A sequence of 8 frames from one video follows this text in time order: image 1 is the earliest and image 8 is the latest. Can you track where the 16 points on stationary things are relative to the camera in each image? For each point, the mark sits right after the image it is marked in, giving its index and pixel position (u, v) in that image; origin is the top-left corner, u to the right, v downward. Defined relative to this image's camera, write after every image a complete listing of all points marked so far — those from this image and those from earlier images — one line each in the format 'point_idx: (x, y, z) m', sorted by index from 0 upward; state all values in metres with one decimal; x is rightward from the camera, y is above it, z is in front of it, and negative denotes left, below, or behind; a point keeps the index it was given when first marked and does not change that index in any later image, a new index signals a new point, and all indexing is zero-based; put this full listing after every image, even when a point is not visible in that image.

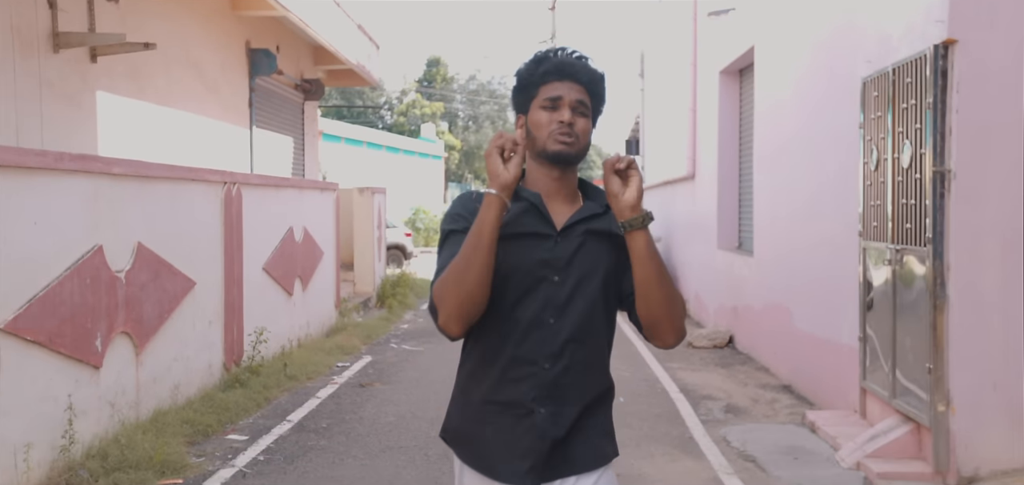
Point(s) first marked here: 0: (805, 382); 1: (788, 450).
0: (+2.7, -1.3, +7.9) m
1: (+1.9, -1.5, +6.0) m
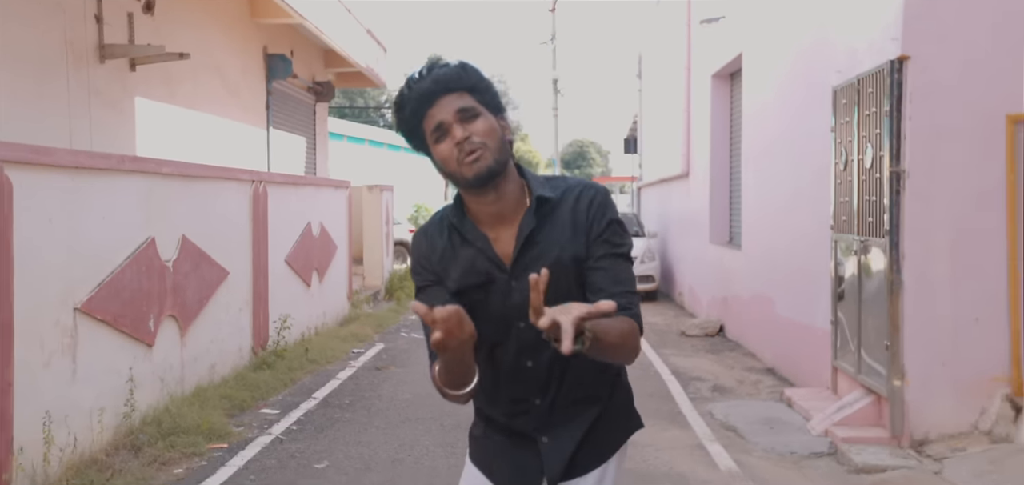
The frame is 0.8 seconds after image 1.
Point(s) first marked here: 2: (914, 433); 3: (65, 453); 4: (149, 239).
0: (+2.7, -1.2, +8.6) m
1: (+2.0, -1.4, +6.7) m
2: (+2.7, -1.3, +5.7) m
3: (-2.6, -1.2, +5.0) m
4: (-2.6, 0.0, +6.2) m
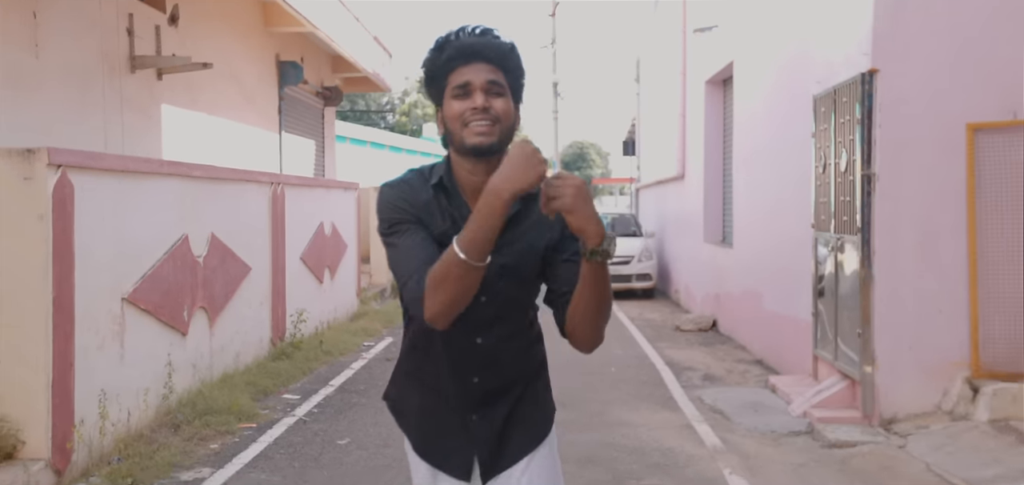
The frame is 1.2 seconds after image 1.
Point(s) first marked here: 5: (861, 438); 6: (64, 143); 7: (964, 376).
0: (+2.8, -1.2, +9.2) m
1: (+2.0, -1.4, +7.3) m
2: (+2.7, -1.2, +6.2) m
3: (-2.5, -1.2, +5.5) m
4: (-2.6, 0.0, +6.8) m
5: (+2.4, -1.4, +6.0) m
6: (-3.7, +0.8, +7.1) m
7: (+3.2, -0.9, +6.1) m
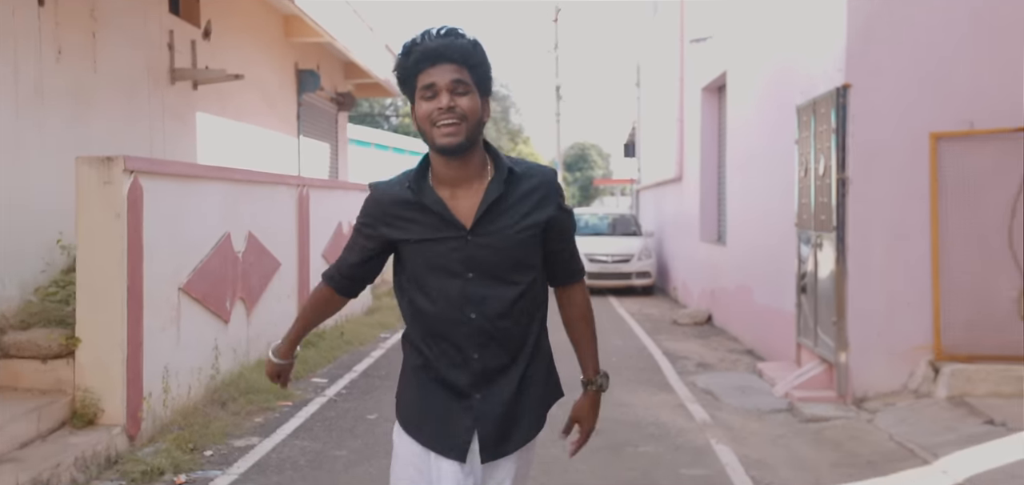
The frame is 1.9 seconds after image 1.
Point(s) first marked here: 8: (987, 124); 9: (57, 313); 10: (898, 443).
0: (+2.9, -1.2, +9.9) m
1: (+2.1, -1.4, +8.0) m
2: (+2.8, -1.2, +7.0) m
3: (-2.4, -1.2, +6.2) m
4: (-2.5, +0.1, +7.5) m
5: (+2.5, -1.3, +6.8) m
6: (-3.6, +0.8, +7.8) m
7: (+3.3, -0.9, +6.8) m
8: (+3.7, +0.9, +6.6) m
9: (-3.1, -0.5, +6.0) m
10: (+2.6, -1.4, +5.9) m
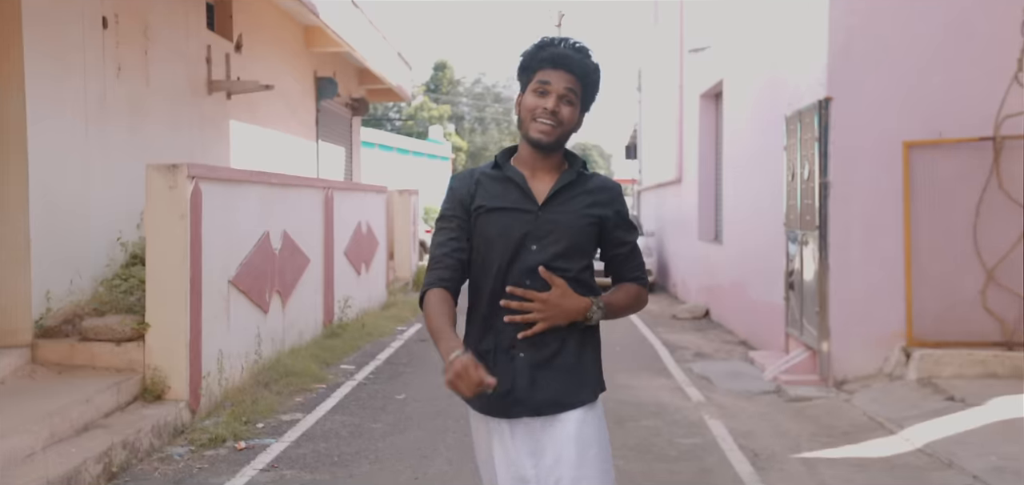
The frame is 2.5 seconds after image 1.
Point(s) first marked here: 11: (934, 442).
0: (+3.0, -1.1, +10.7) m
1: (+2.2, -1.3, +8.8) m
2: (+2.9, -1.2, +7.7) m
3: (-2.3, -1.1, +7.0) m
4: (-2.4, +0.1, +8.3) m
5: (+2.6, -1.3, +7.5) m
6: (-3.5, +0.9, +8.6) m
7: (+3.4, -0.9, +7.6) m
8: (+3.8, +0.9, +7.4) m
9: (-3.0, -0.5, +6.7) m
10: (+2.8, -1.3, +6.6) m
11: (+2.8, -1.3, +5.7) m
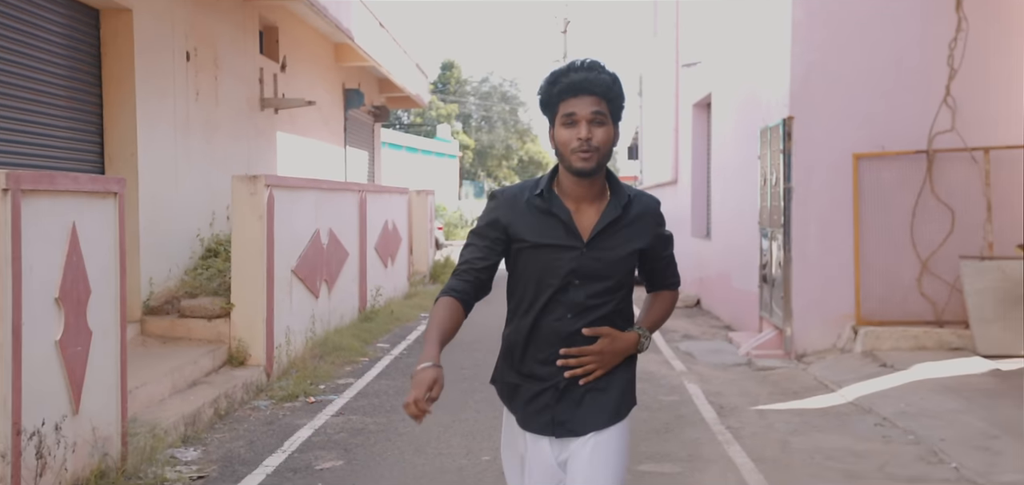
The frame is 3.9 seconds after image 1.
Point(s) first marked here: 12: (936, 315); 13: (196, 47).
0: (+3.2, -1.1, +12.1) m
1: (+2.4, -1.3, +10.3) m
2: (+3.0, -1.1, +9.2) m
3: (-2.2, -1.1, +8.5) m
4: (-2.2, +0.1, +9.8) m
5: (+2.8, -1.3, +9.0) m
6: (-3.3, +0.9, +10.1) m
7: (+3.5, -0.9, +9.0) m
8: (+3.9, +1.0, +8.9) m
9: (-2.9, -0.4, +8.2) m
10: (+2.9, -1.3, +8.1) m
11: (+2.9, -1.3, +7.1) m
12: (+4.3, -0.7, +8.8) m
13: (-3.4, +2.1, +9.1) m
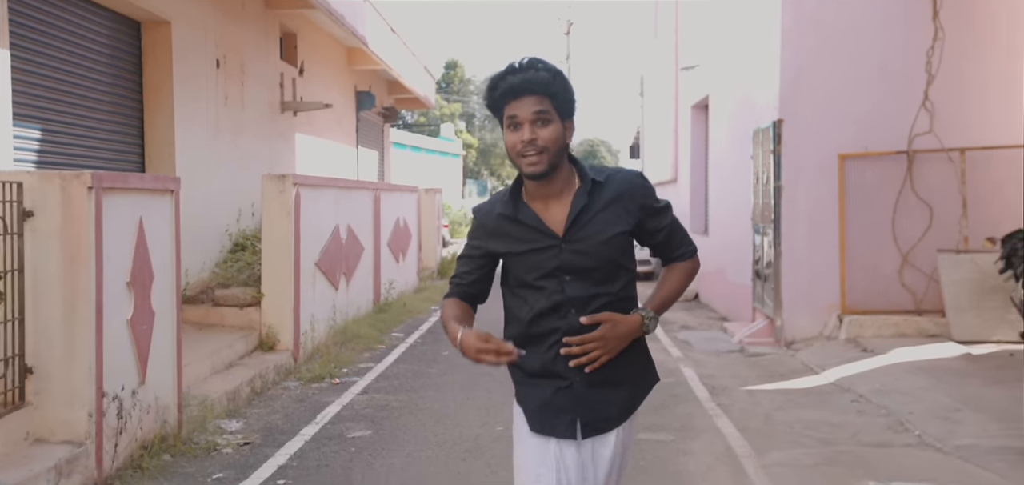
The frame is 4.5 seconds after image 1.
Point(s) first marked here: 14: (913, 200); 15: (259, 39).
0: (+3.3, -1.0, +12.8) m
1: (+2.5, -1.2, +10.9) m
2: (+3.1, -1.1, +9.8) m
3: (-2.1, -1.0, +9.2) m
4: (-2.1, +0.2, +10.4) m
5: (+2.9, -1.2, +9.6) m
6: (-3.2, +1.0, +10.7) m
7: (+3.6, -0.8, +9.7) m
8: (+4.0, +1.0, +9.5) m
9: (-2.8, -0.4, +8.9) m
10: (+3.0, -1.2, +8.7) m
11: (+3.0, -1.2, +7.8) m
12: (+4.4, -0.7, +9.5) m
13: (-3.3, +2.1, +9.8) m
14: (+4.4, +0.5, +9.5) m
15: (-3.2, +2.6, +10.9) m
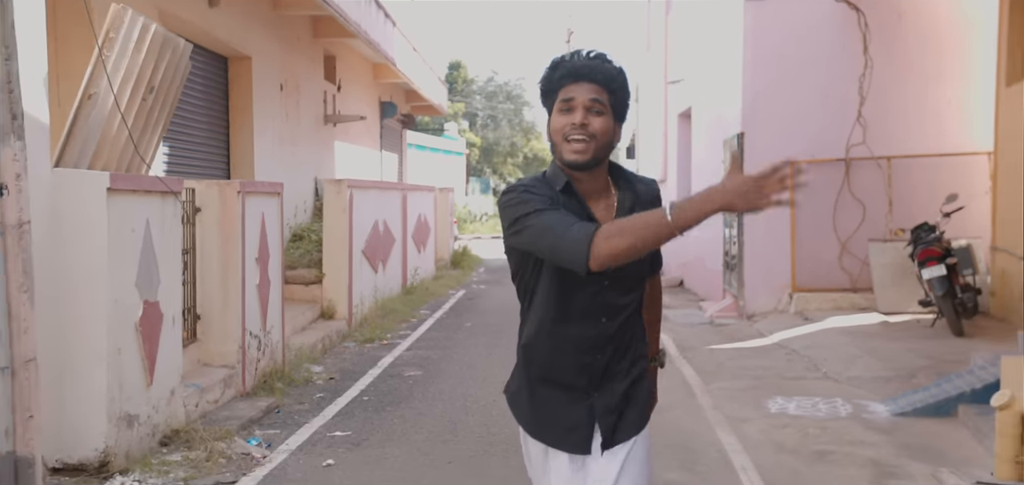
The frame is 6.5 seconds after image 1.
0: (+3.4, -0.9, +14.9) m
1: (+2.6, -1.1, +13.0) m
2: (+3.3, -1.0, +12.0) m
3: (-2.0, -0.9, +11.3) m
4: (-2.0, +0.3, +12.5) m
5: (+3.0, -1.1, +11.7) m
6: (-3.1, +1.1, +12.9) m
7: (+3.8, -0.7, +11.8) m
8: (+4.2, +1.2, +11.6) m
9: (-2.7, -0.2, +11.0) m
10: (+3.1, -1.1, +10.9) m
11: (+3.1, -1.1, +9.9) m
12: (+4.6, -0.6, +11.6) m
13: (-3.1, +2.2, +11.9) m
14: (+4.5, +0.6, +11.6) m
15: (-3.1, +2.7, +13.0) m
